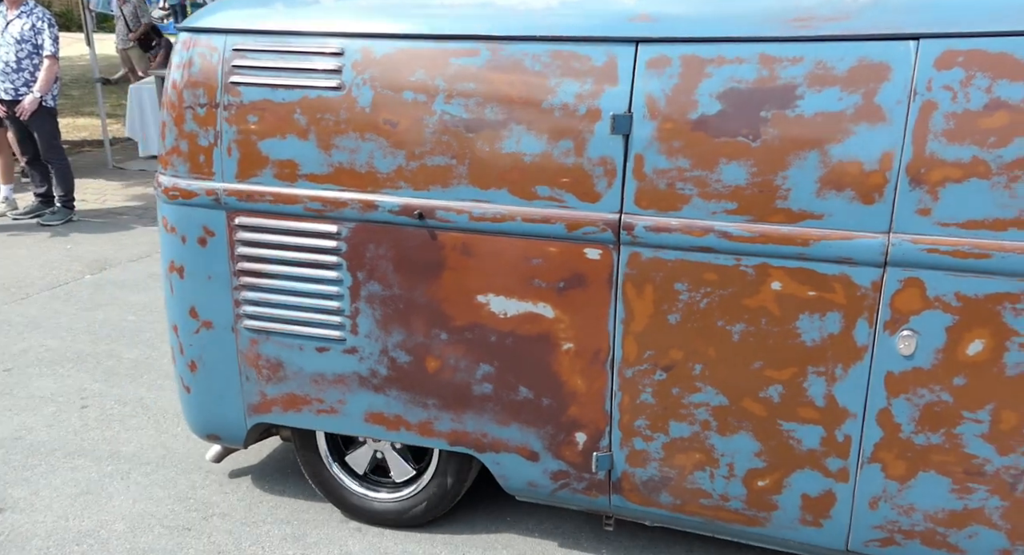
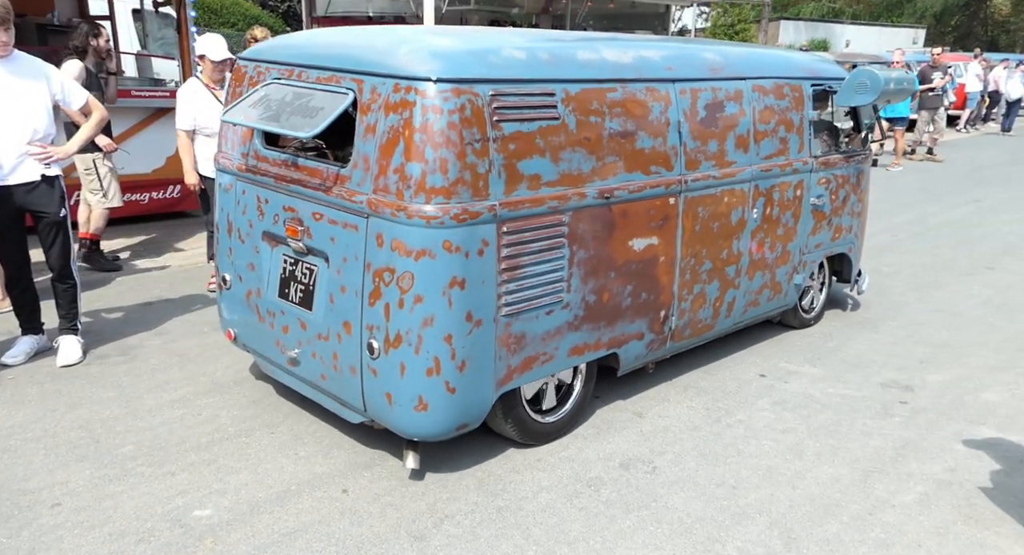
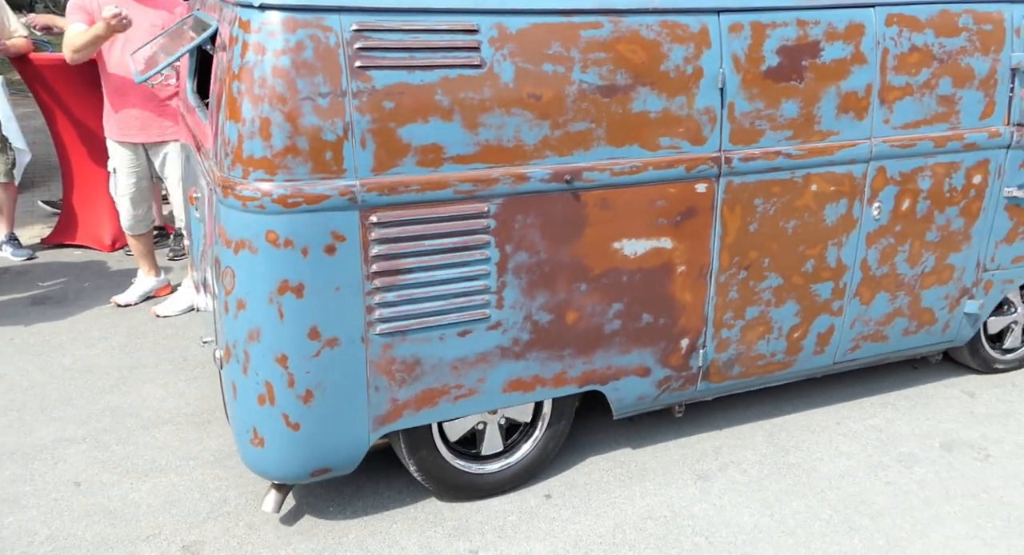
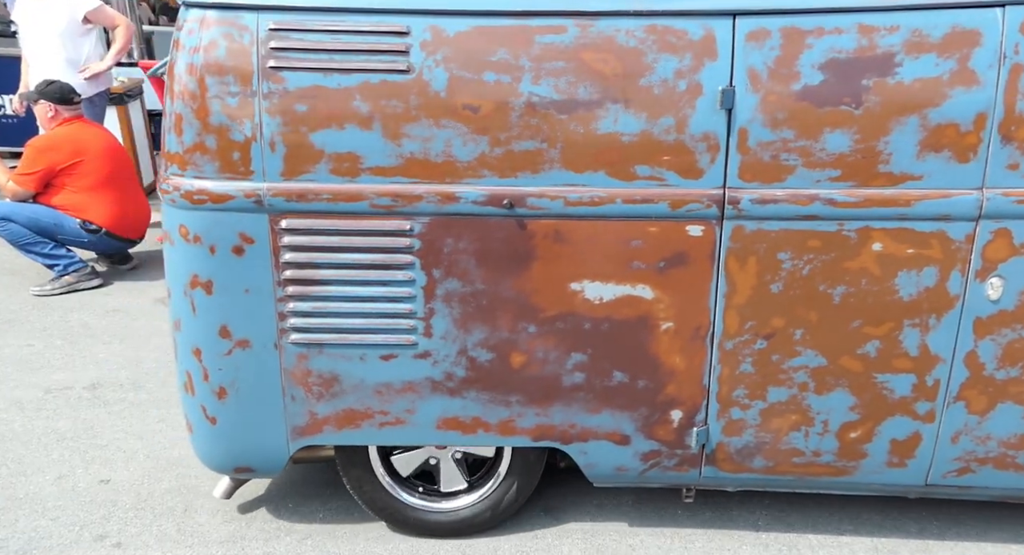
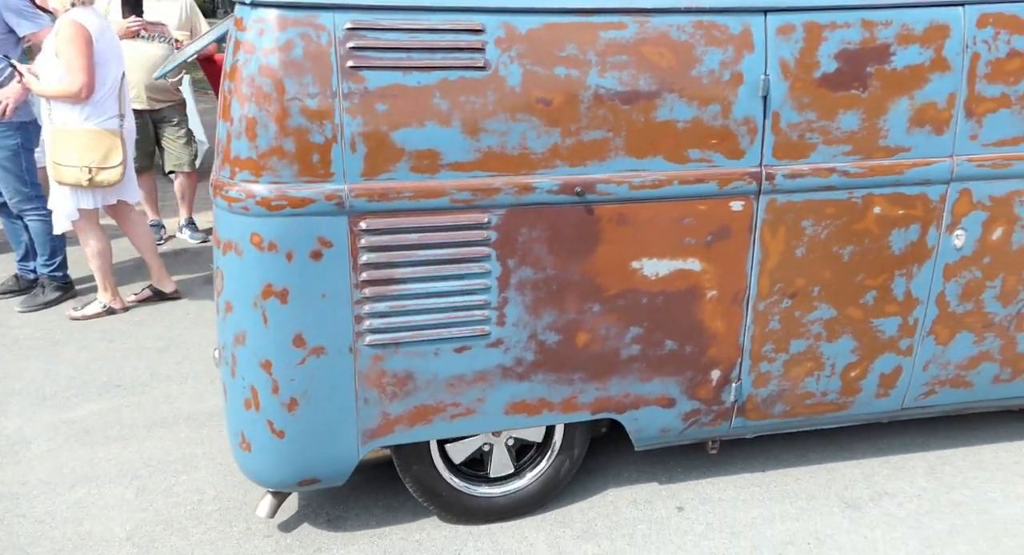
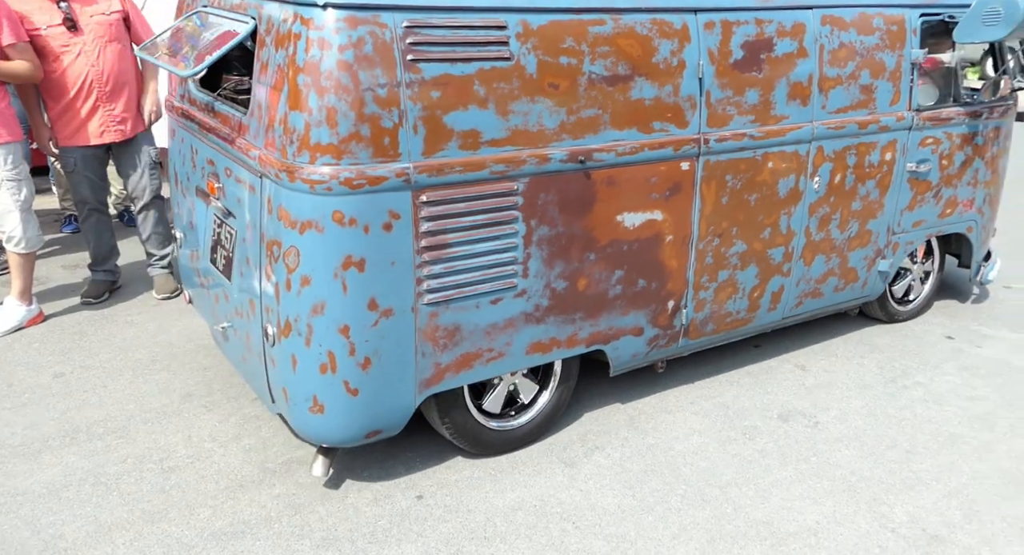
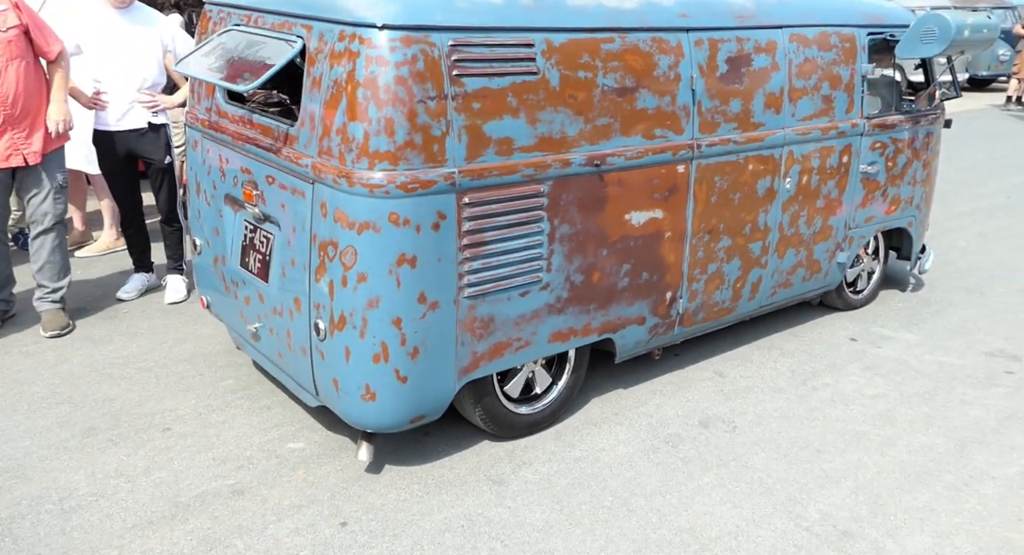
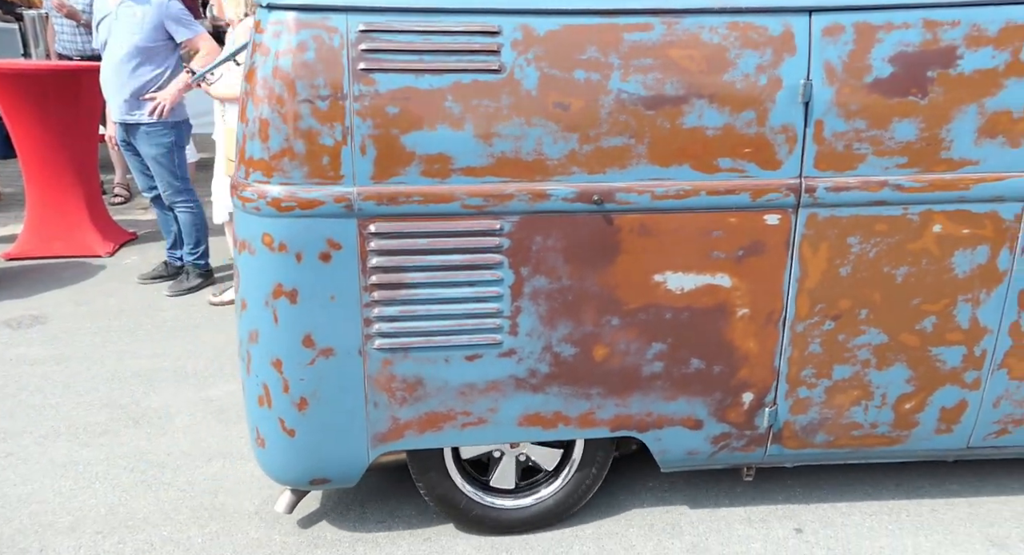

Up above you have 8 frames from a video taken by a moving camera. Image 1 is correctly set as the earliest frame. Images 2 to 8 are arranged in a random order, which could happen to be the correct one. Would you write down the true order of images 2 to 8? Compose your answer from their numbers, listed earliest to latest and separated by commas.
4, 8, 5, 3, 6, 7, 2
